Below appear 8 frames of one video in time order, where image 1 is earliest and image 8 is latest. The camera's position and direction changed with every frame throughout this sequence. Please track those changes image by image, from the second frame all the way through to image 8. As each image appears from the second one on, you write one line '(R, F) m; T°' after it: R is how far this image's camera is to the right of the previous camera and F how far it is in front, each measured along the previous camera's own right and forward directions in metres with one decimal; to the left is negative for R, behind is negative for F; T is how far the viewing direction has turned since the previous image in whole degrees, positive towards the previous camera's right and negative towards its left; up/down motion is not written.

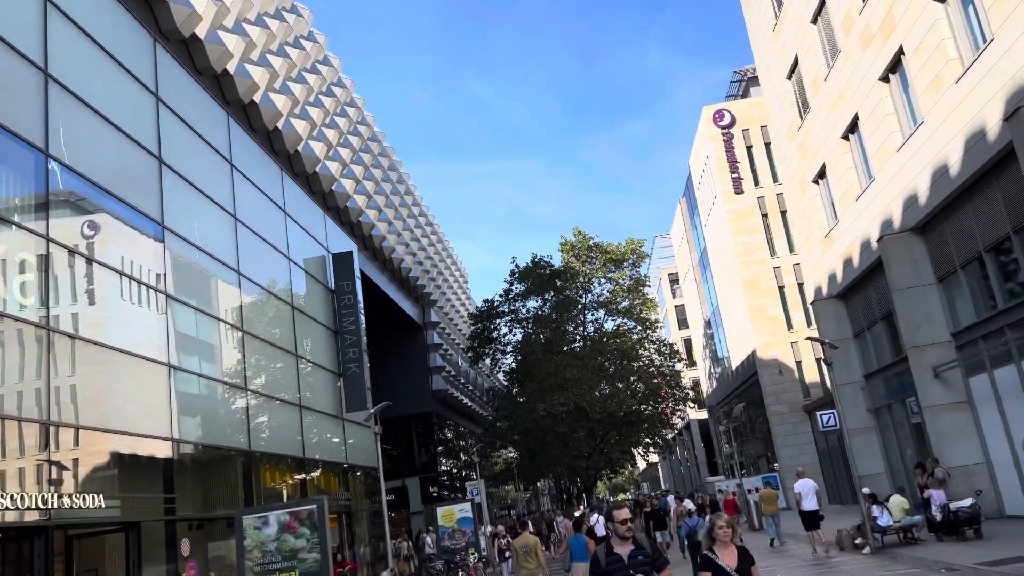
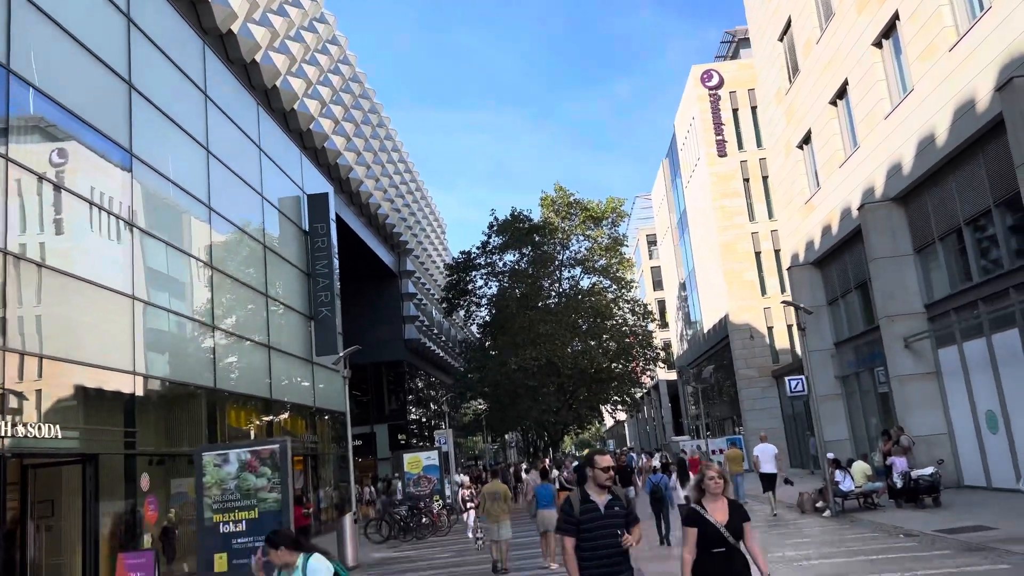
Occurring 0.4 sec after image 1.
(0.0, +0.3) m; +2°
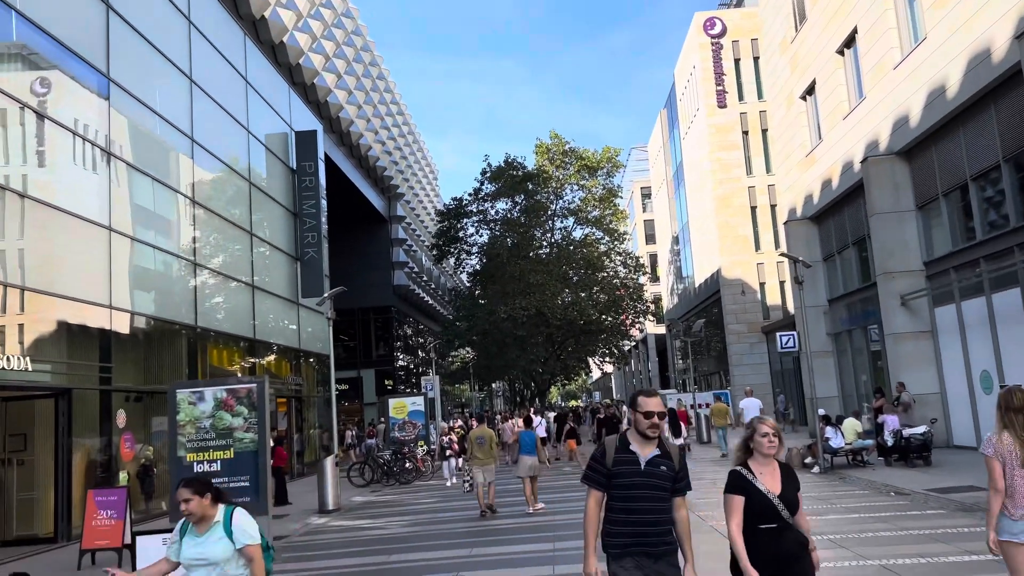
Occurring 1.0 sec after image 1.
(0.0, +0.5) m; +1°
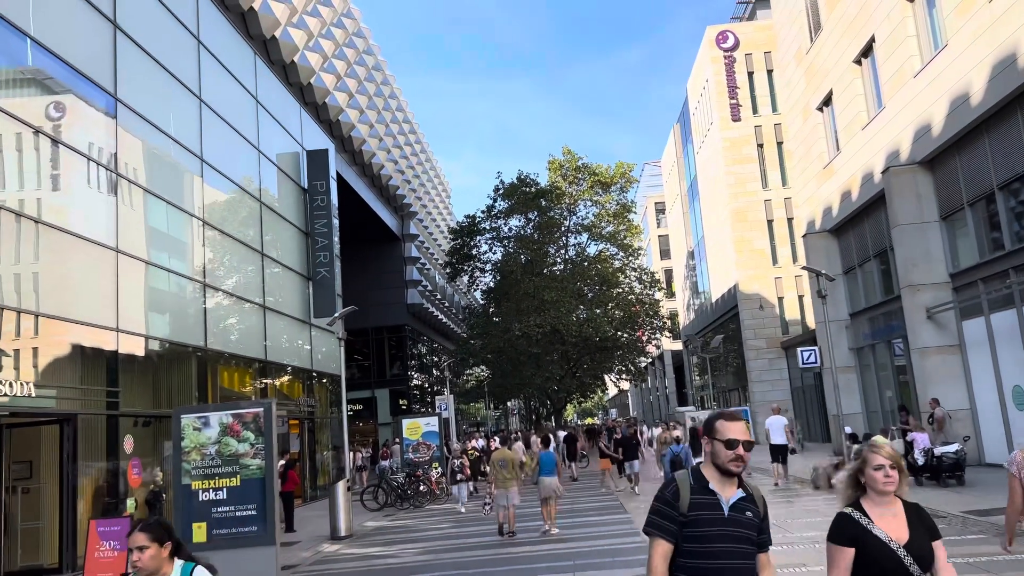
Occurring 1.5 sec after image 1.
(0.0, +0.4) m; -1°
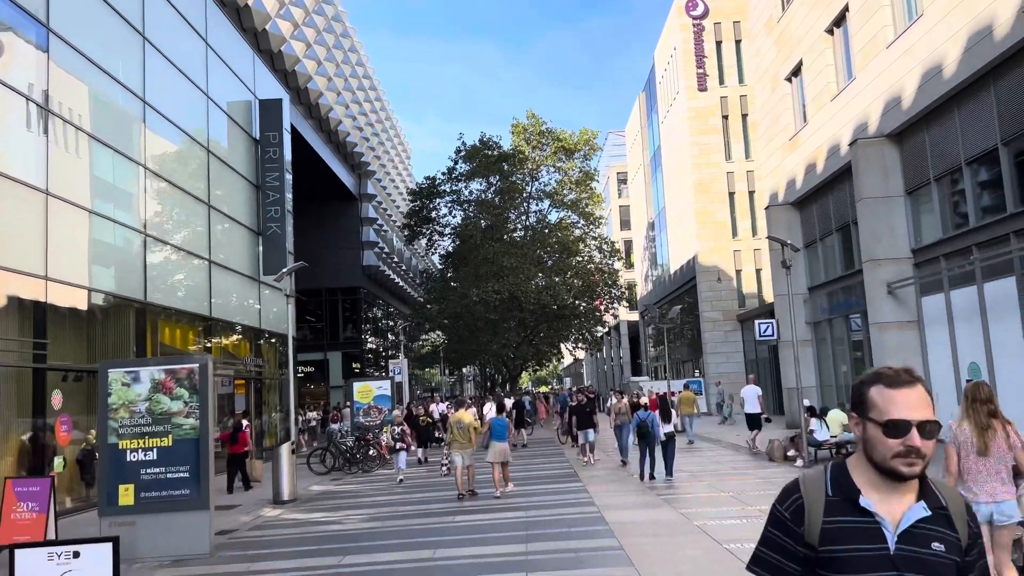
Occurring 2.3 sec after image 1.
(0.0, +0.6) m; +3°
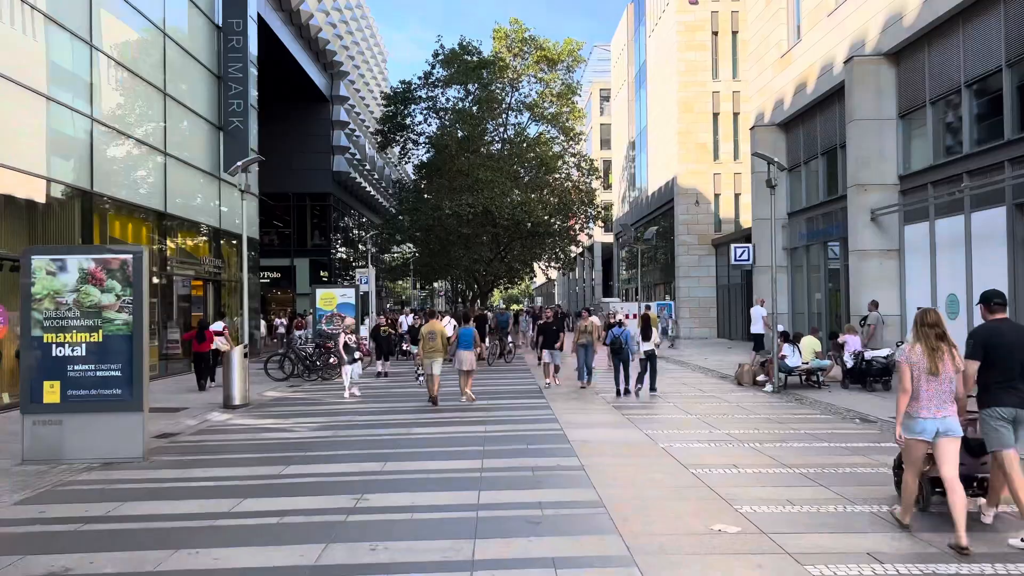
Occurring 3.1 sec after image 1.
(+0.1, +0.7) m; +2°
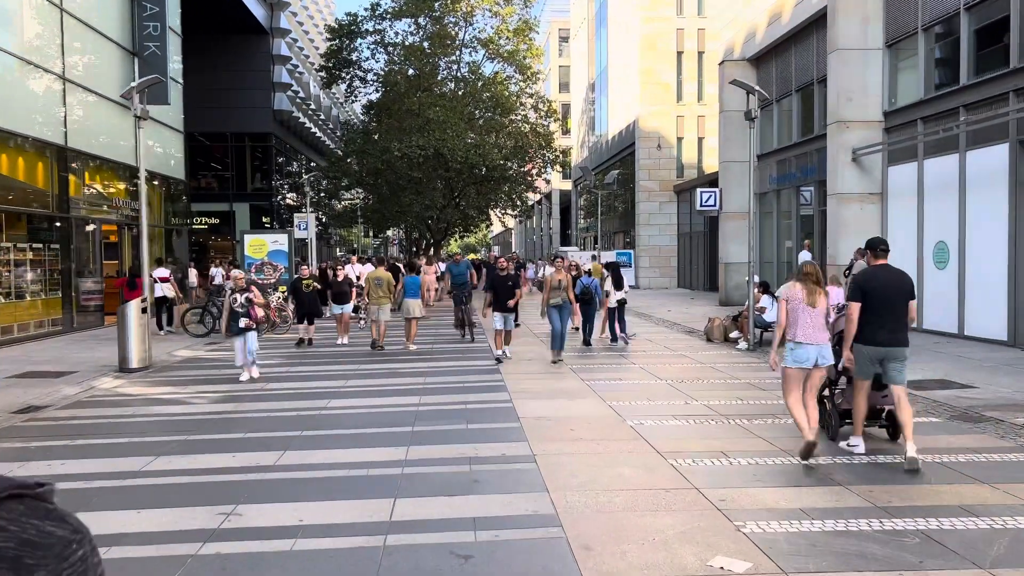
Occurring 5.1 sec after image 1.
(+0.2, +1.8) m; +3°
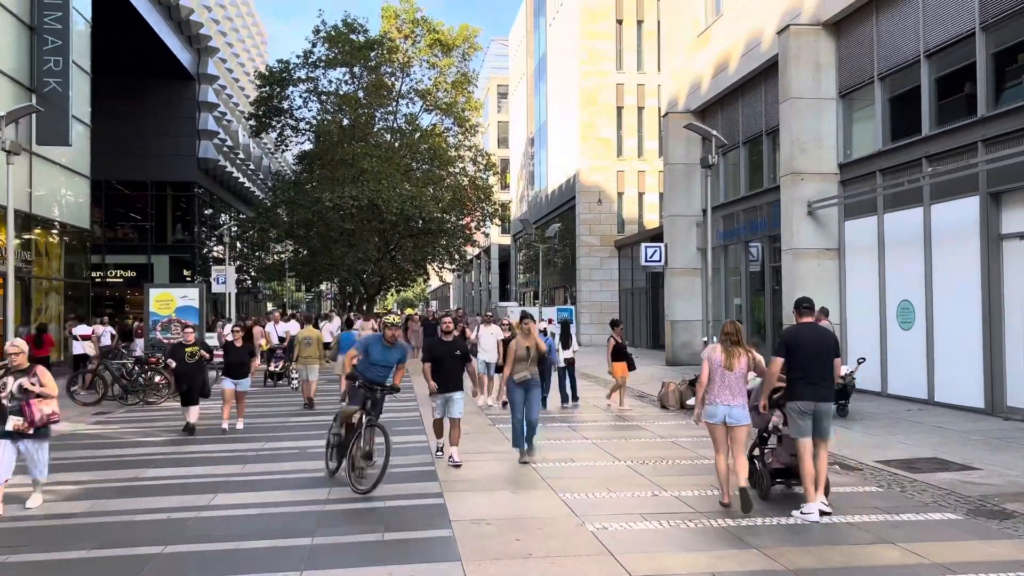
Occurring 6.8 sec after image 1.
(+0.1, +1.4) m; +4°
